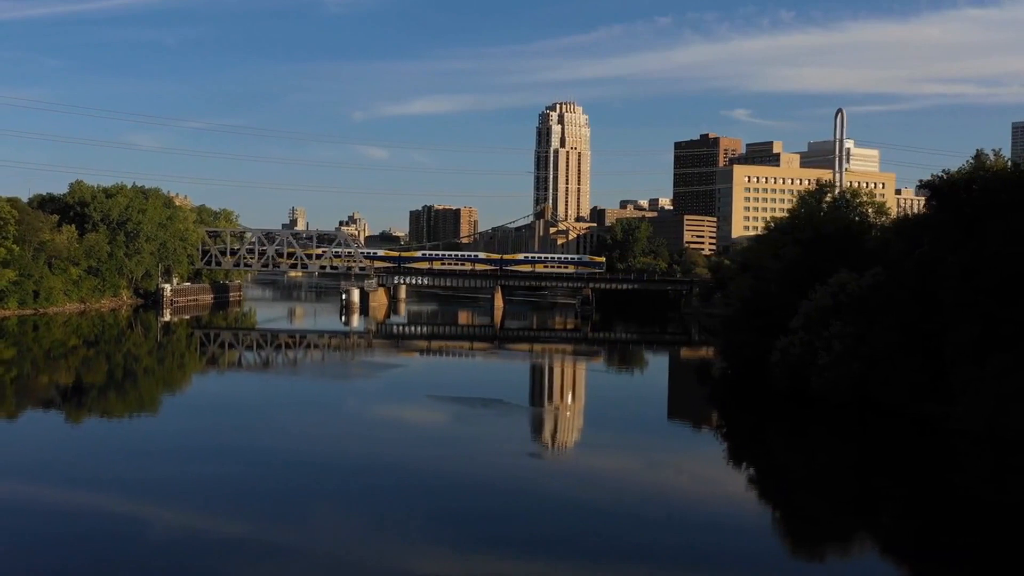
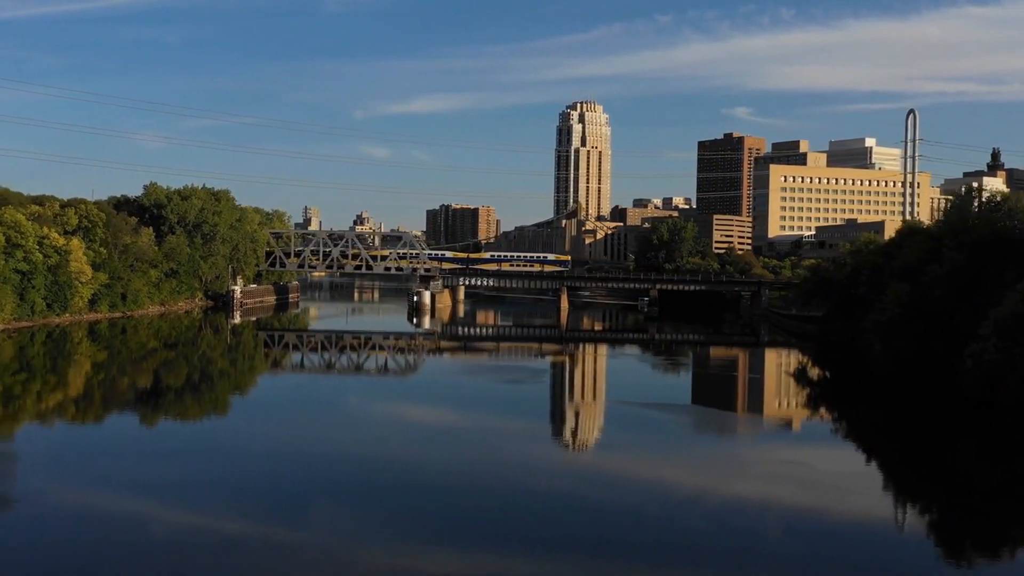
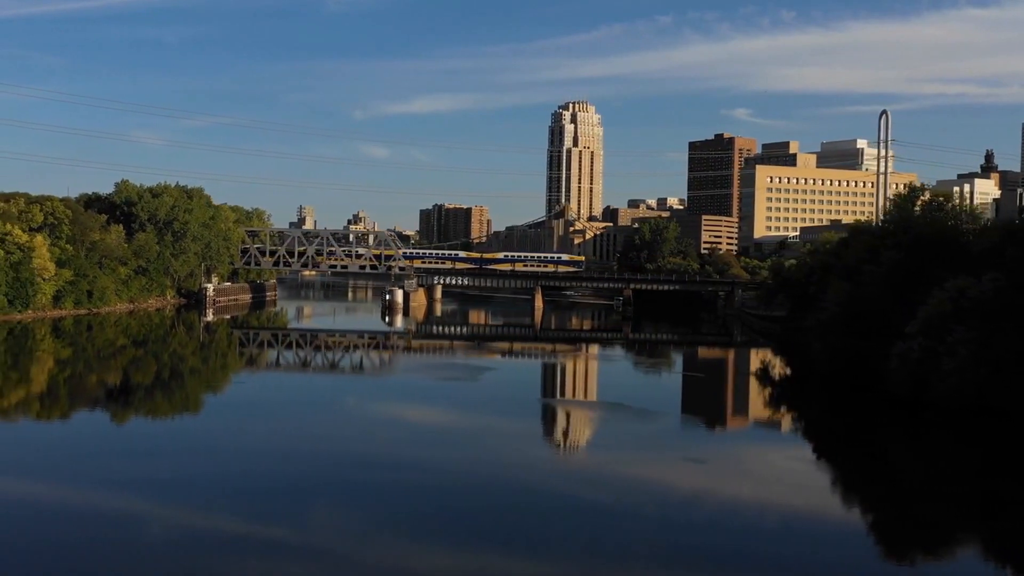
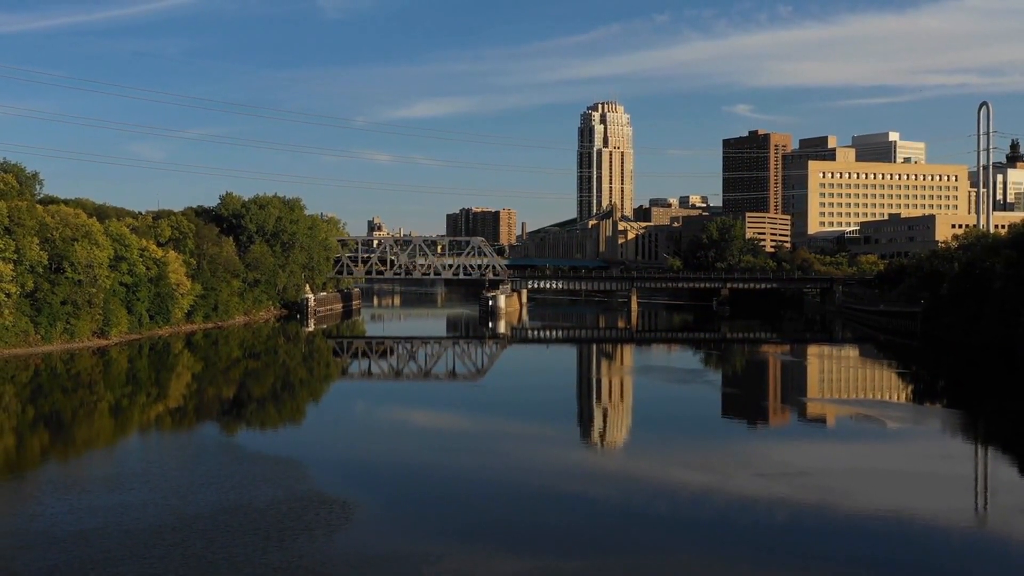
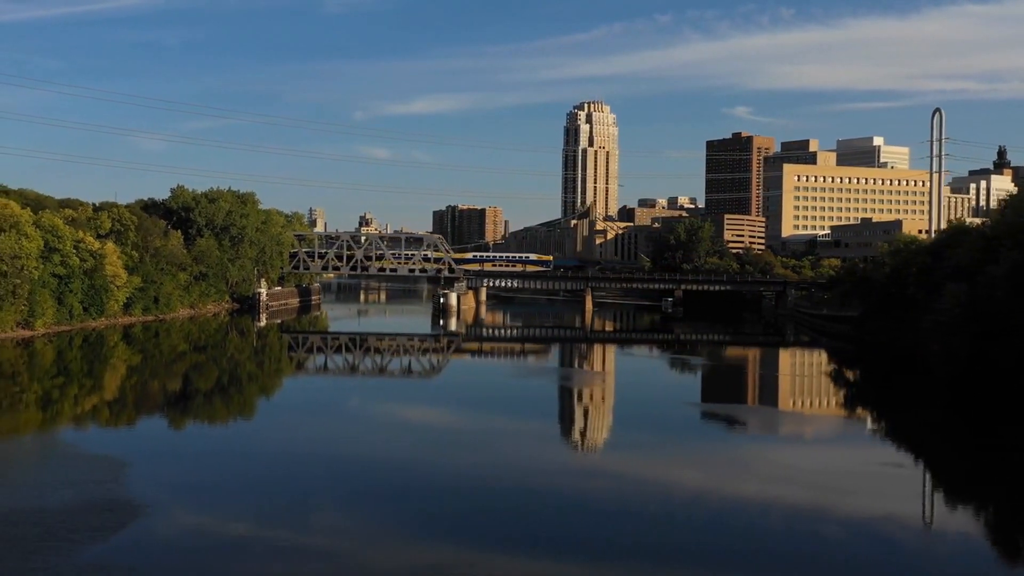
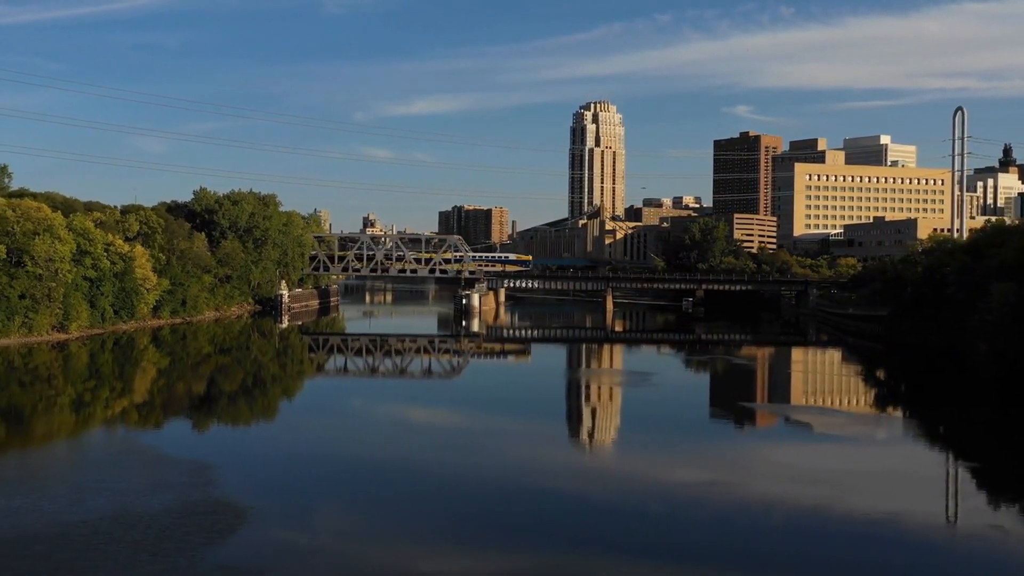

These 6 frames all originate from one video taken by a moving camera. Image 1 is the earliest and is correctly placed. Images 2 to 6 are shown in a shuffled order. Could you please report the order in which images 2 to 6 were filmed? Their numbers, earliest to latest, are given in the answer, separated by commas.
3, 2, 5, 6, 4
